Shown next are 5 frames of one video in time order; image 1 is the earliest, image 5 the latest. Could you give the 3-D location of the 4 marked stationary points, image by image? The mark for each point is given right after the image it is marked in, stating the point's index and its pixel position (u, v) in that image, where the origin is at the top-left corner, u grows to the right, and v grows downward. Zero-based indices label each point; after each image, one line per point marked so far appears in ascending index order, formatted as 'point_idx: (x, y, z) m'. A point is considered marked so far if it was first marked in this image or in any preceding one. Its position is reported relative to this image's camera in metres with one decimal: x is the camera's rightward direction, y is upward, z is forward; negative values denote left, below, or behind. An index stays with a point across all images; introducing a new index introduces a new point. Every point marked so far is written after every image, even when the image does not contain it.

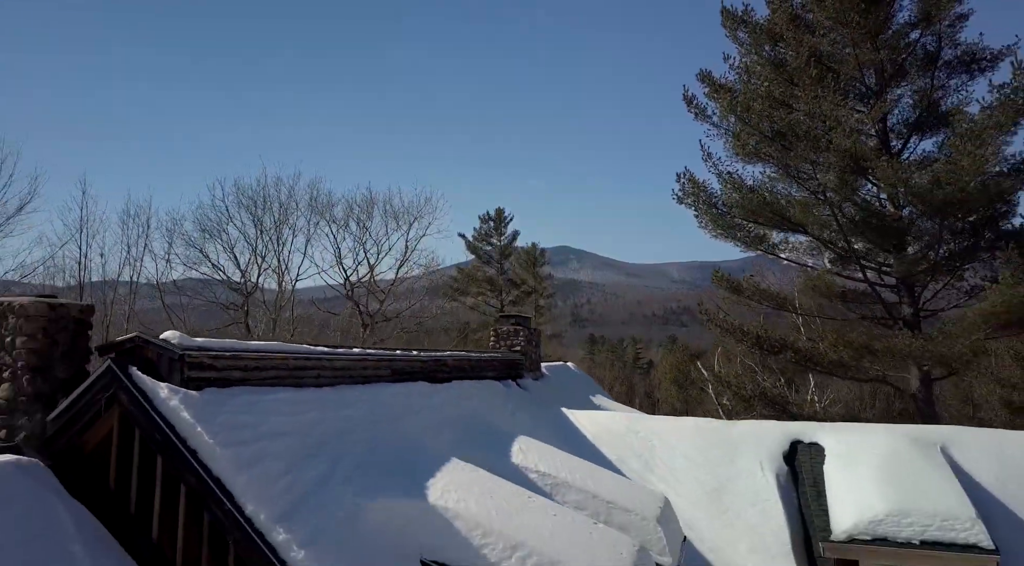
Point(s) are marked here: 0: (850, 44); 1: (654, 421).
0: (+7.7, +5.4, +16.3) m
1: (+2.2, -2.1, +10.8) m
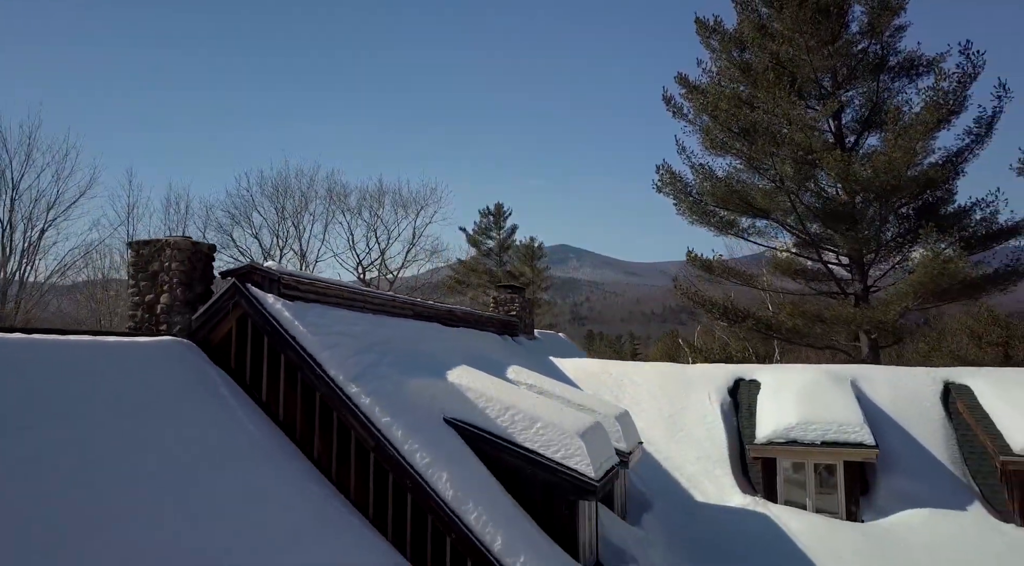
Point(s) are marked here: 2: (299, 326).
0: (+7.6, +6.0, +18.6) m
1: (+2.1, -1.5, +13.1) m
2: (-2.0, -0.4, +6.8) m
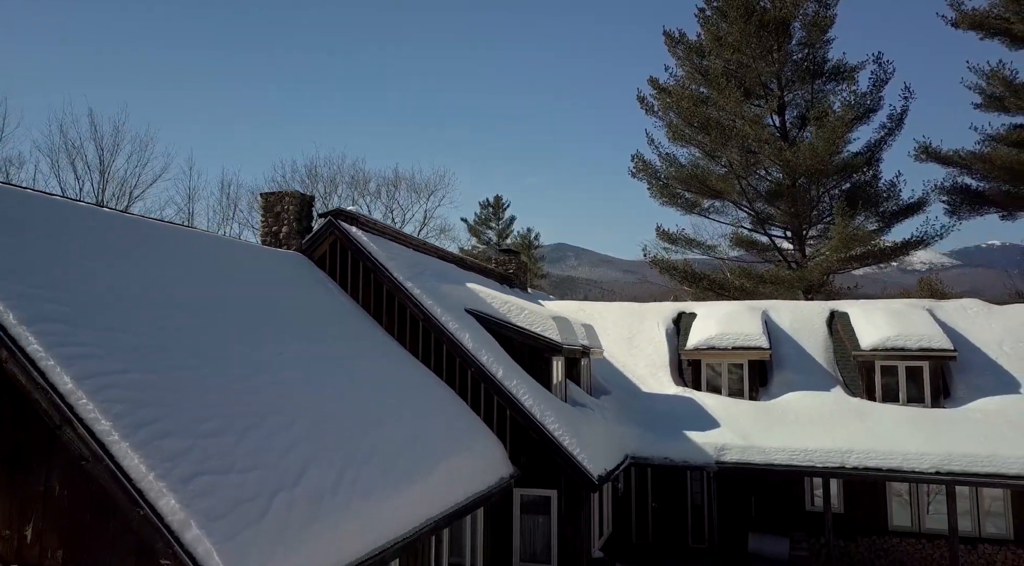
0: (+7.5, +7.0, +22.5) m
1: (+2.0, -0.5, +17.0) m
2: (-2.1, +0.6, +10.7) m
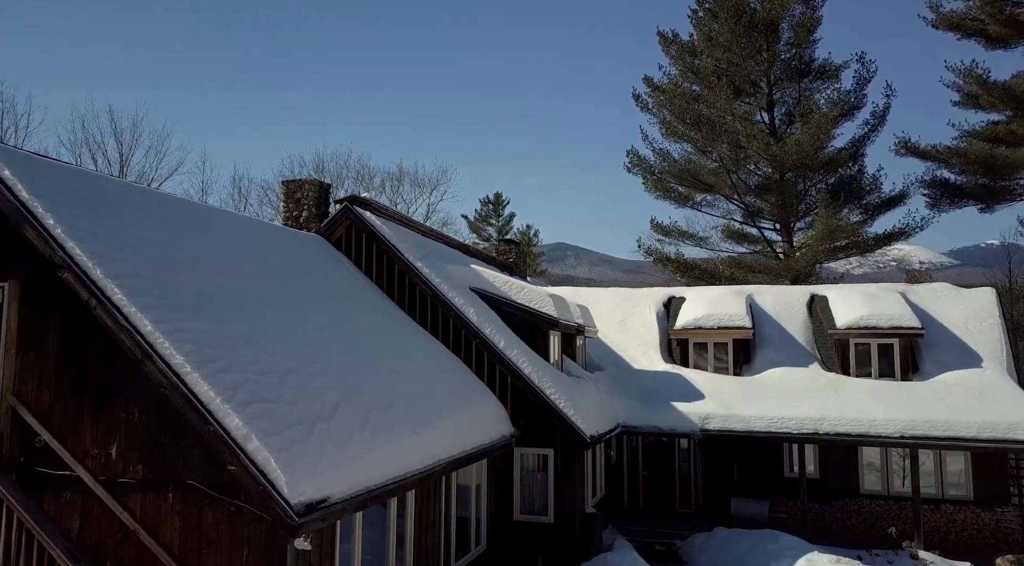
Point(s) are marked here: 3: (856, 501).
0: (+7.5, +7.3, +23.5) m
1: (+2.1, -0.2, +18.0) m
2: (-2.1, +0.9, +11.7) m
3: (+6.2, -3.9, +12.9) m
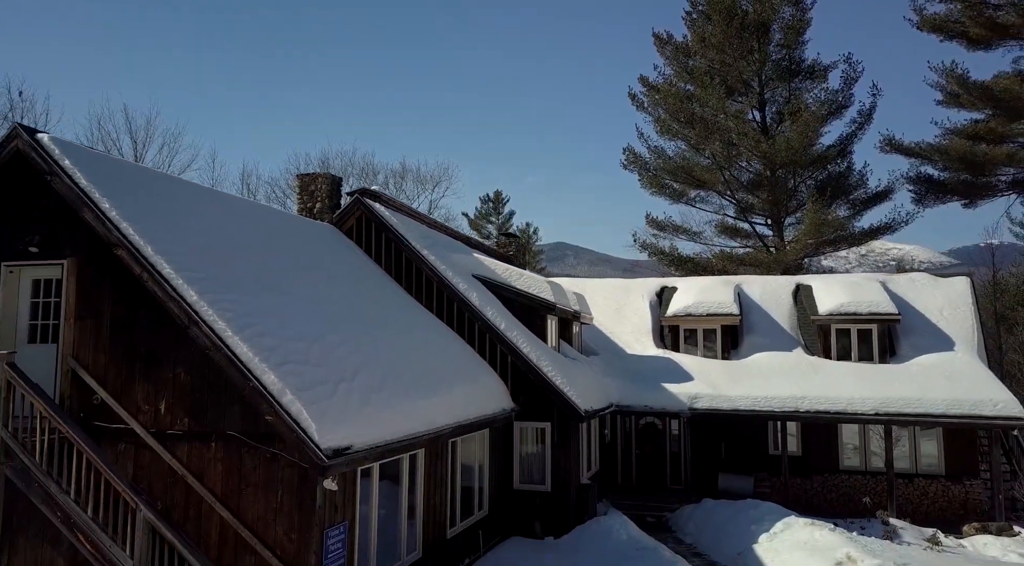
0: (+7.5, +7.6, +24.3) m
1: (+2.0, 0.0, +18.8) m
2: (-2.1, +1.1, +12.5) m
3: (+6.2, -3.7, +13.7) m
